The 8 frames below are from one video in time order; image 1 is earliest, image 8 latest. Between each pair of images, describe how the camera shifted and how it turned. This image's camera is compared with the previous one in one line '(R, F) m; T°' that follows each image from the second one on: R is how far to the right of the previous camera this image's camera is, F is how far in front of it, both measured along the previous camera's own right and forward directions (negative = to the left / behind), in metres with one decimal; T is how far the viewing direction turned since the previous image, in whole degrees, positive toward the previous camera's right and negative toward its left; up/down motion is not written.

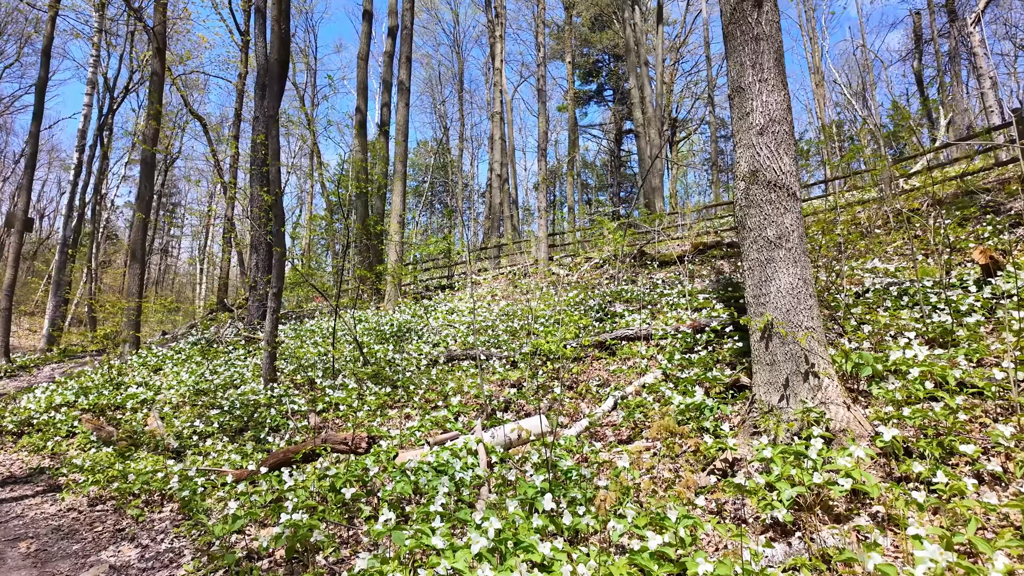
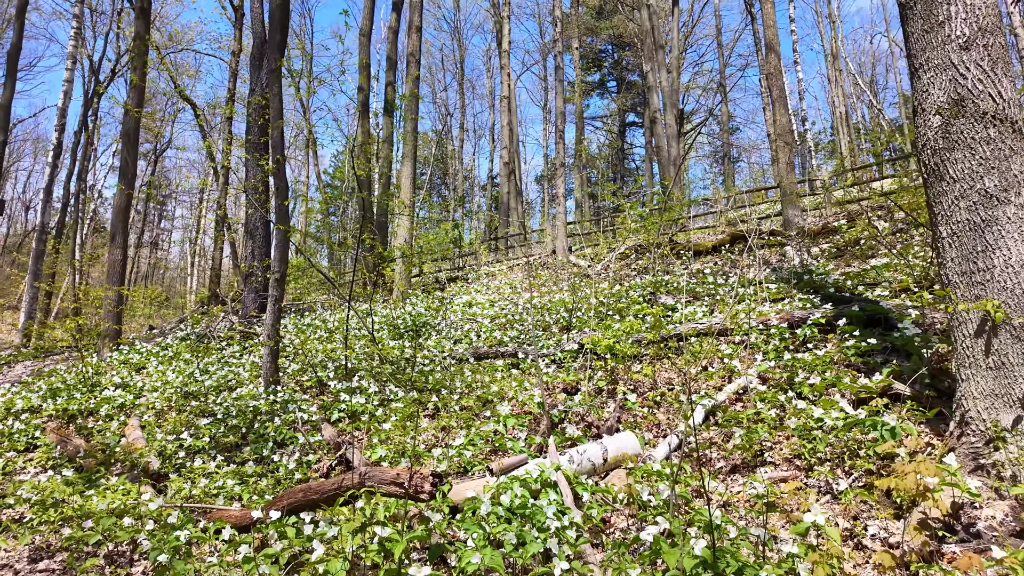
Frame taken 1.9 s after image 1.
(-0.5, +0.9) m; +1°
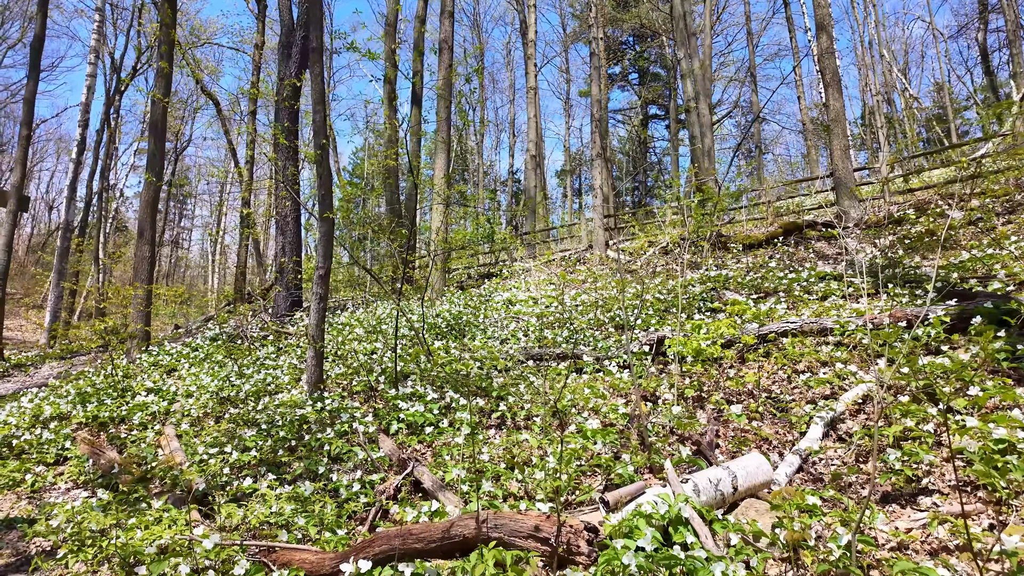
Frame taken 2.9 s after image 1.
(-0.4, +0.5) m; -1°
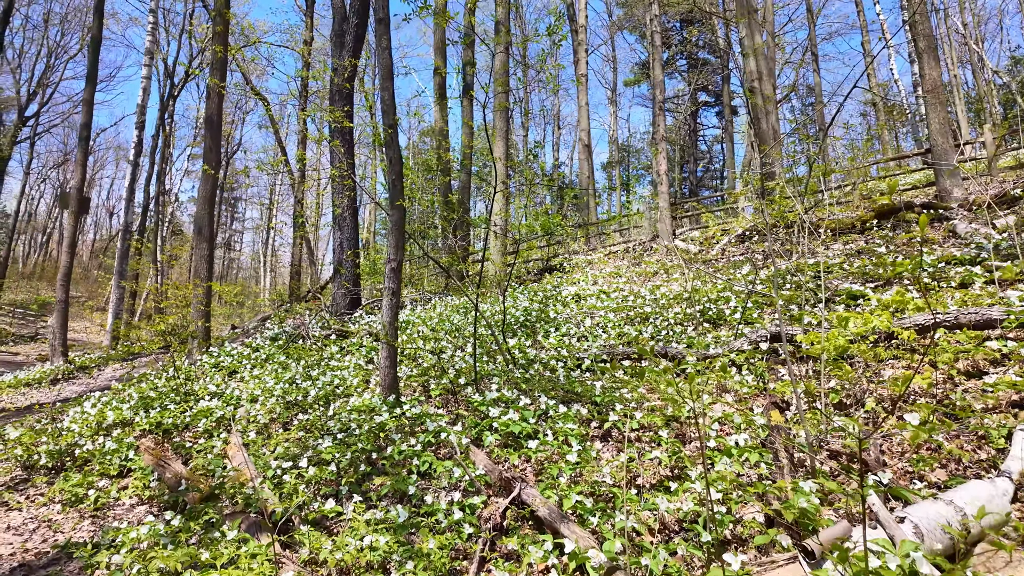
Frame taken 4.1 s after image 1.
(-0.4, +0.5) m; -4°
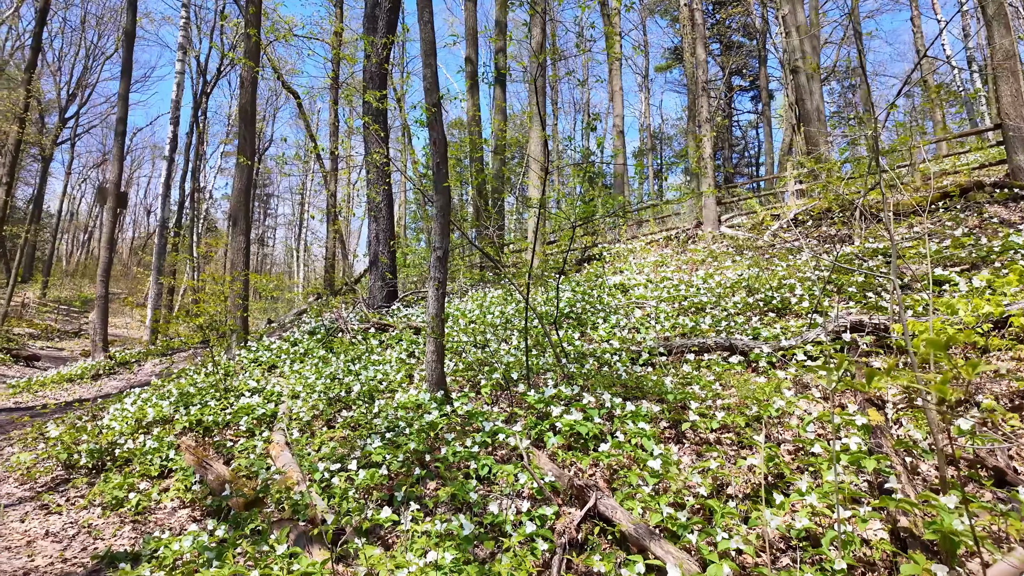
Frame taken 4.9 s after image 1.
(-0.2, +0.3) m; -3°
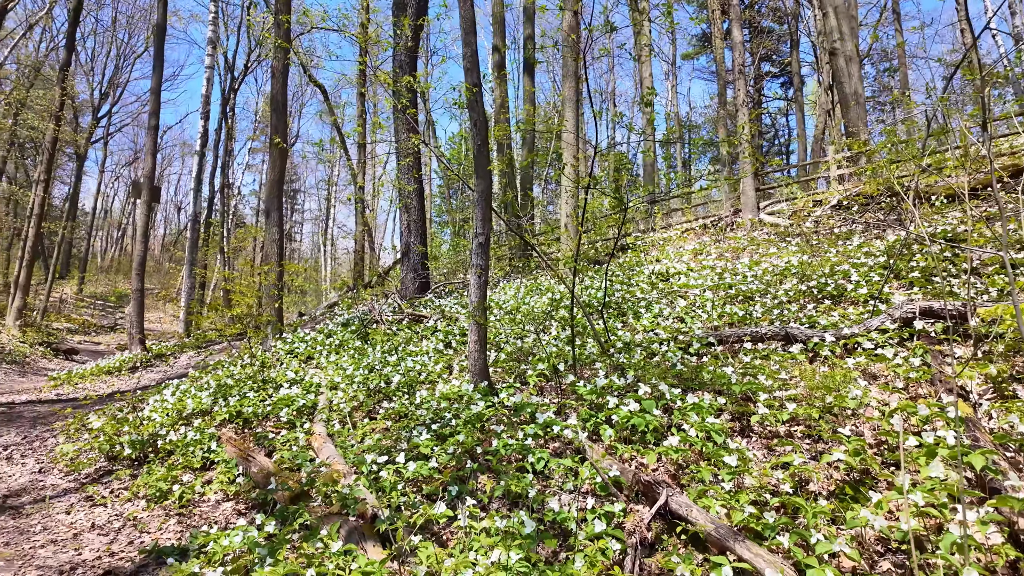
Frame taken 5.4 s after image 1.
(-0.2, +0.2) m; -2°
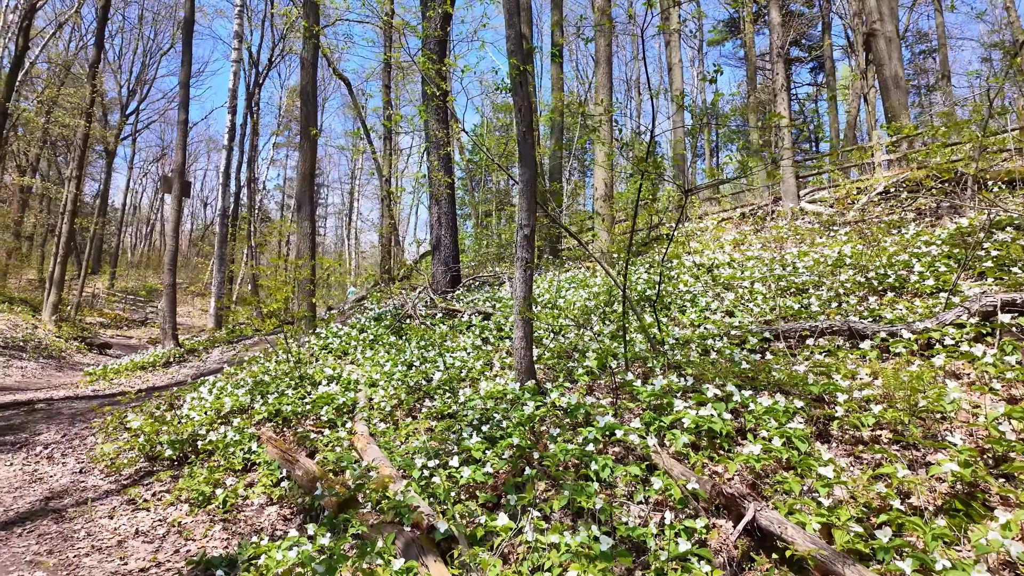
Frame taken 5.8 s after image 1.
(-0.2, +0.2) m; -2°
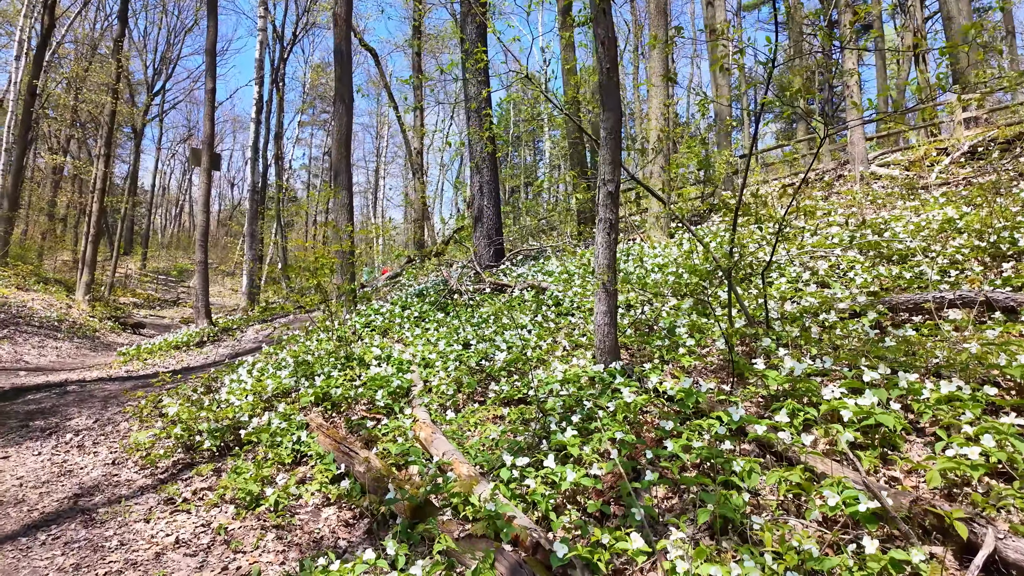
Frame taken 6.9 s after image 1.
(-0.3, +0.5) m; -2°
